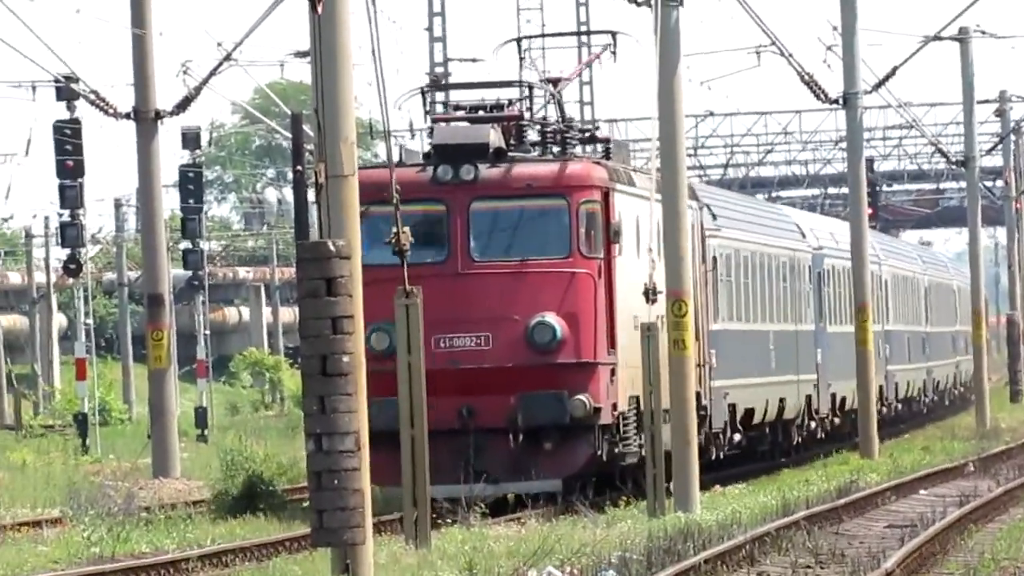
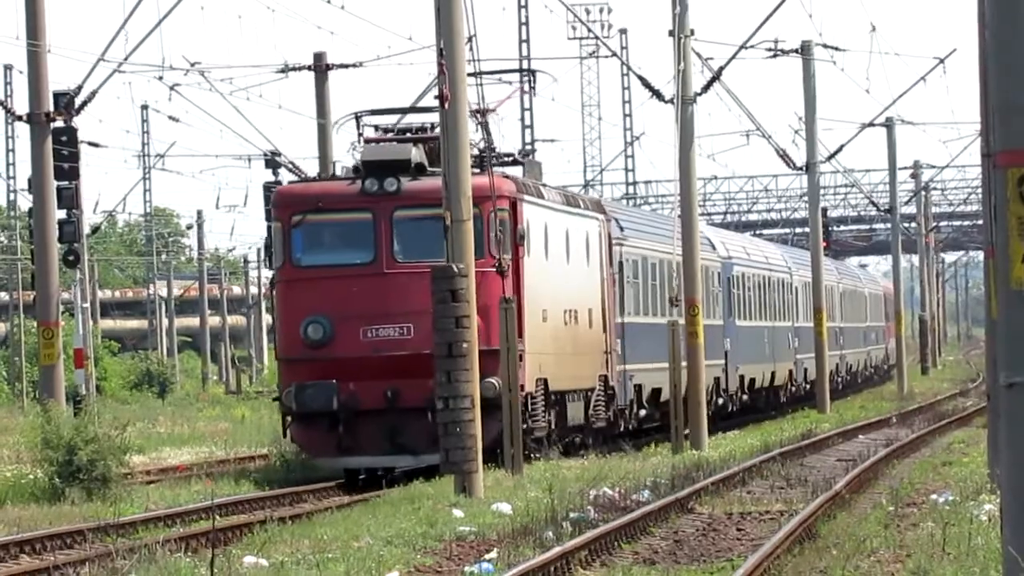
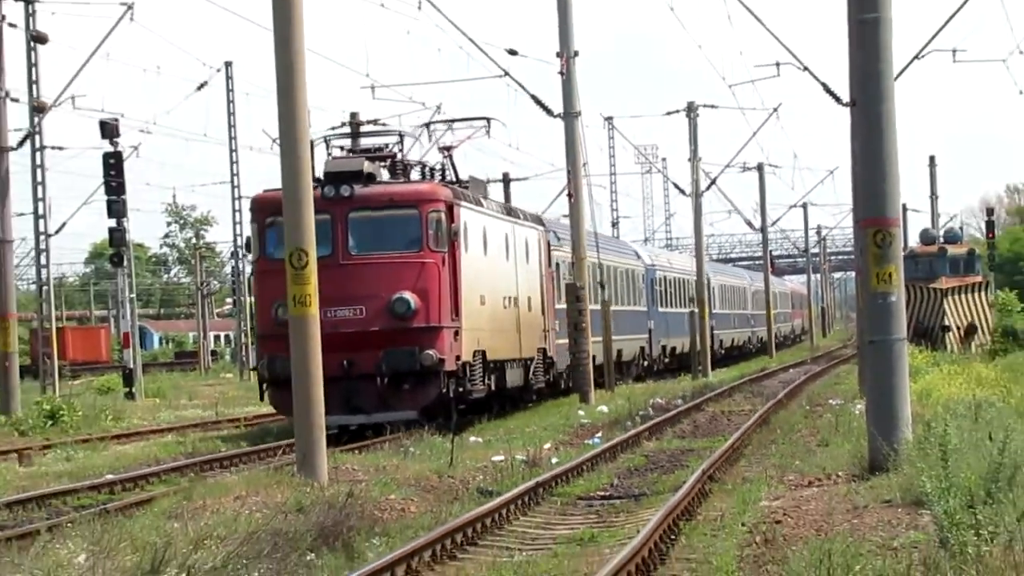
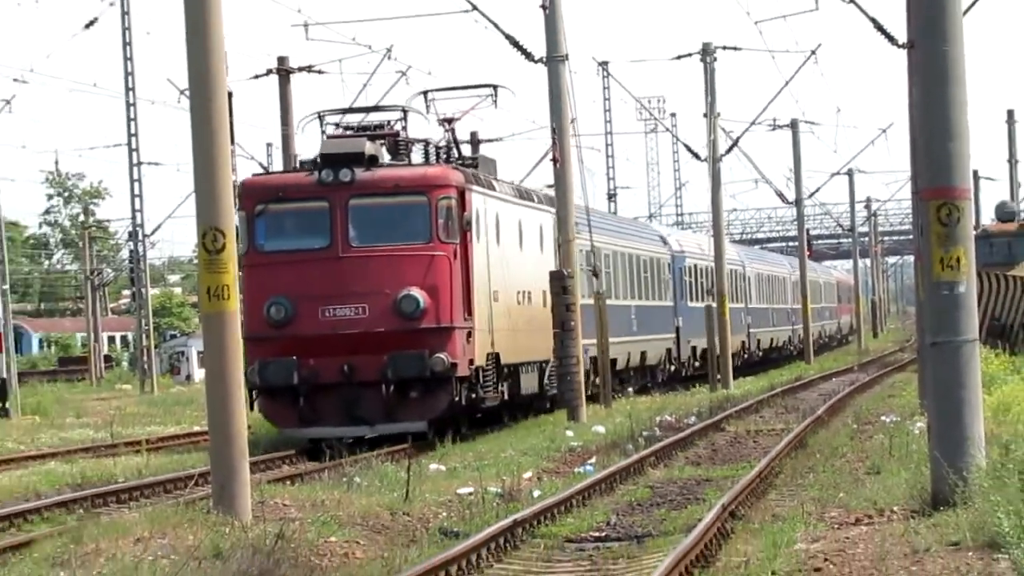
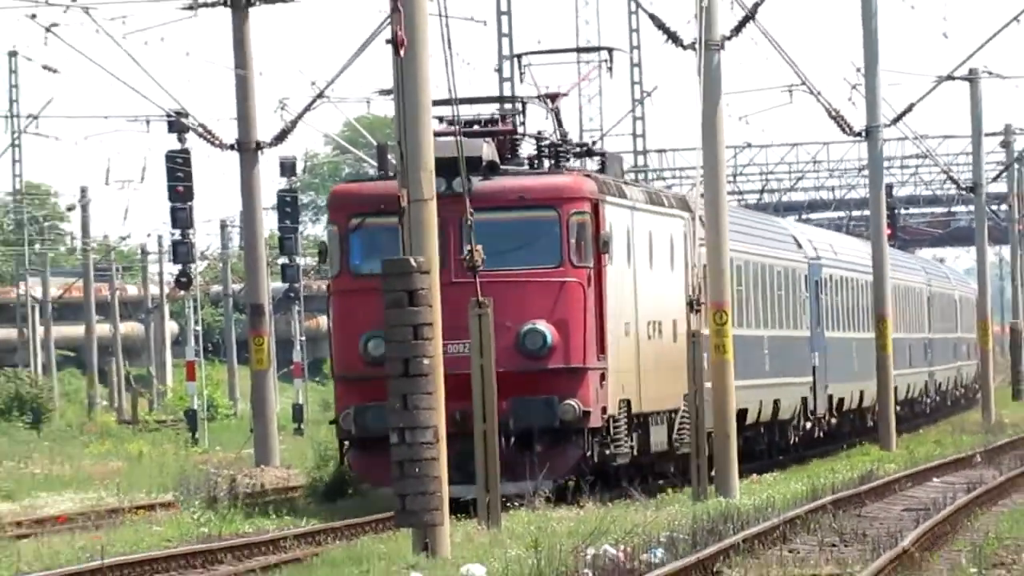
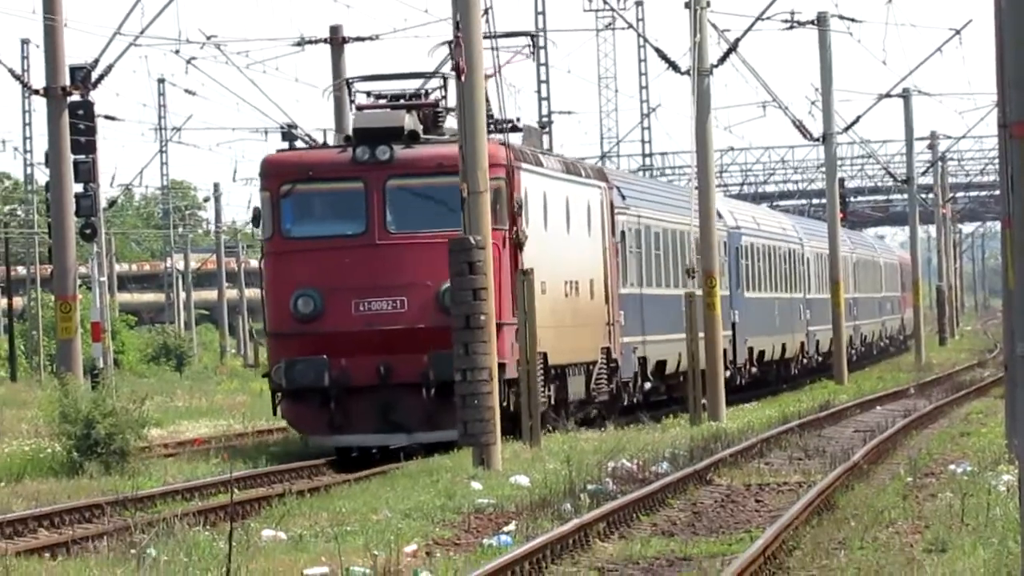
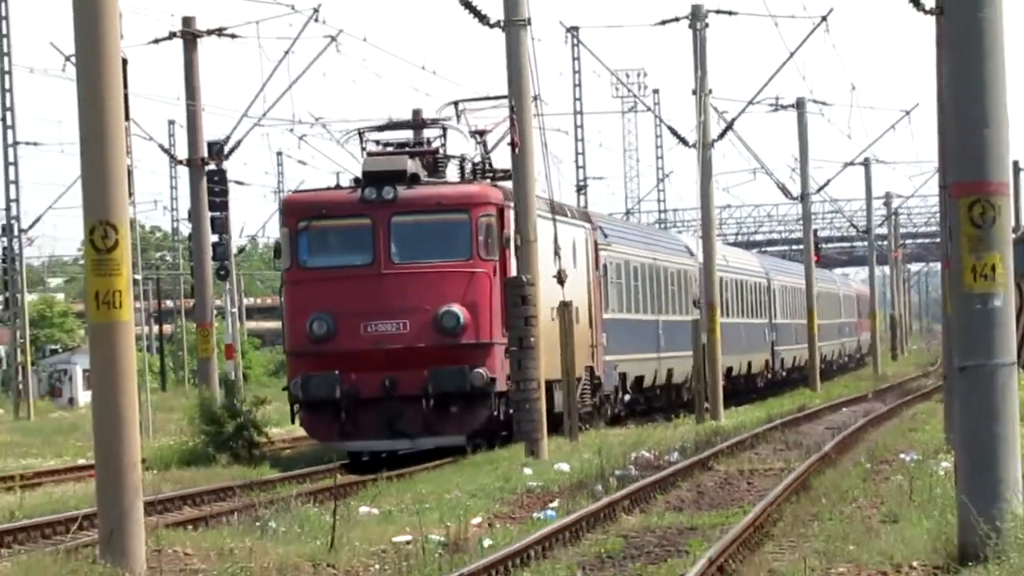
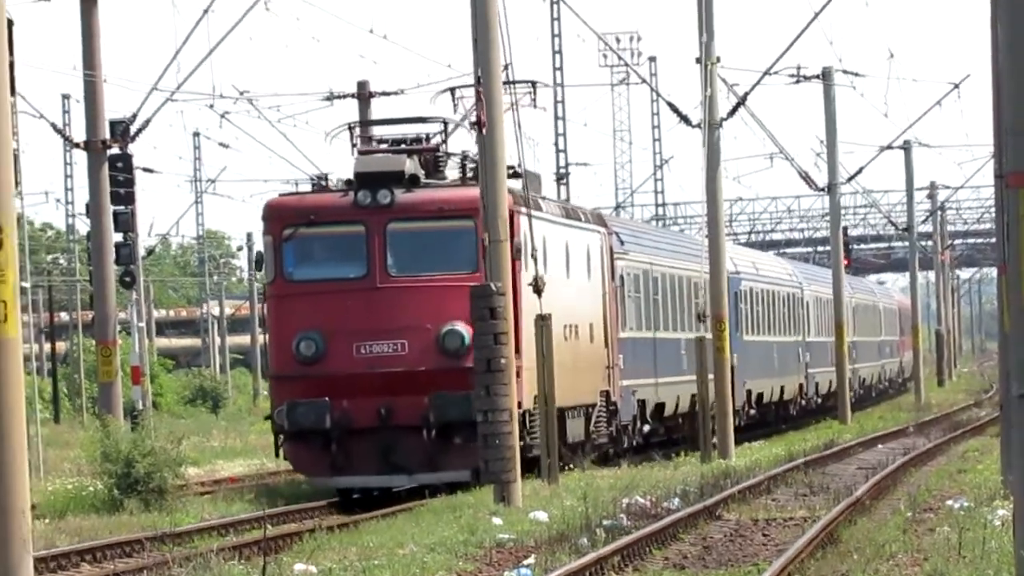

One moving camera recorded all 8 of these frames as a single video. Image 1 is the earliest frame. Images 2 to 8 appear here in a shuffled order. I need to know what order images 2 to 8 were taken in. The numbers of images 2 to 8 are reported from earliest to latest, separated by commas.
5, 2, 6, 8, 7, 4, 3
